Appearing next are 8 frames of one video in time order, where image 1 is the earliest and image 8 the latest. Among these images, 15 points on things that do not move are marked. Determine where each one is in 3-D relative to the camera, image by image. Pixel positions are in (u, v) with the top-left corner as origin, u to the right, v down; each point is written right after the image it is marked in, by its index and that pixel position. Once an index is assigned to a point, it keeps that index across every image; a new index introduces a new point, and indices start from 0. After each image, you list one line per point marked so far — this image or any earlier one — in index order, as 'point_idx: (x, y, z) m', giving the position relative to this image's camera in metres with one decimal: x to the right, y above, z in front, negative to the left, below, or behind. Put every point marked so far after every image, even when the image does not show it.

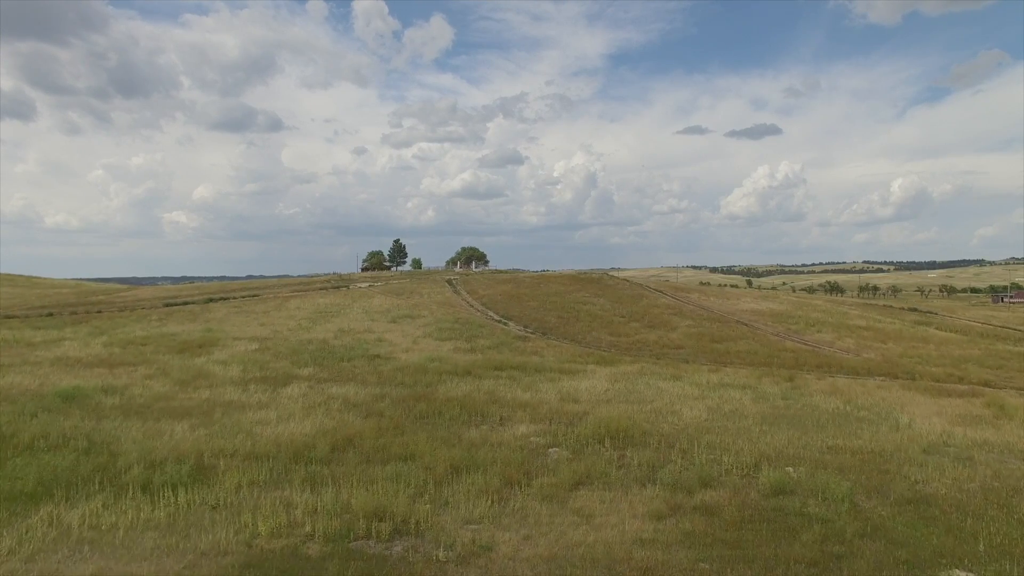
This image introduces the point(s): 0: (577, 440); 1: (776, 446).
0: (+1.5, -3.5, +14.4) m
1: (+5.8, -3.5, +13.7) m
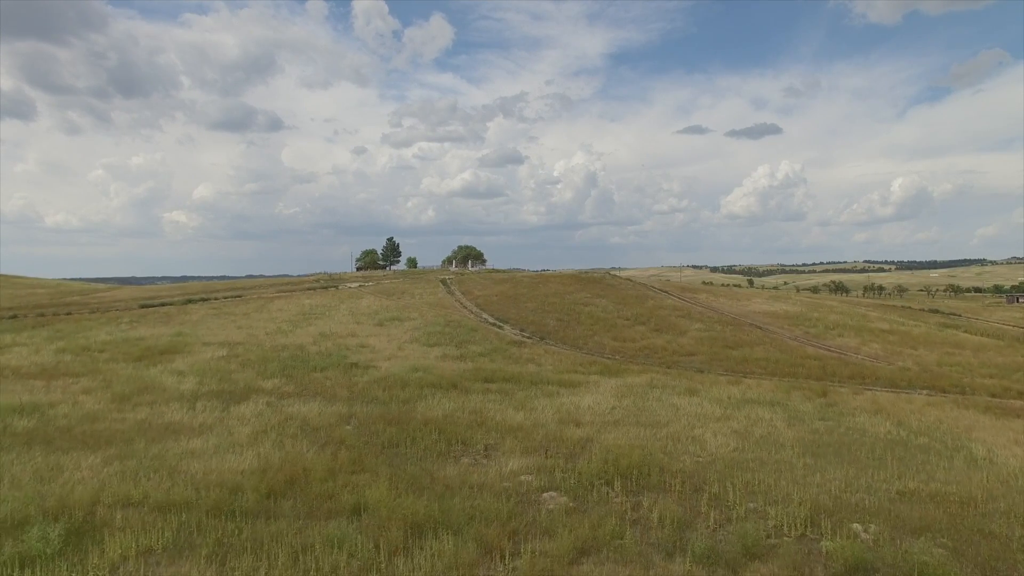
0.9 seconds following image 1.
0: (+1.2, -3.6, +11.5) m
1: (+5.5, -3.5, +10.8) m
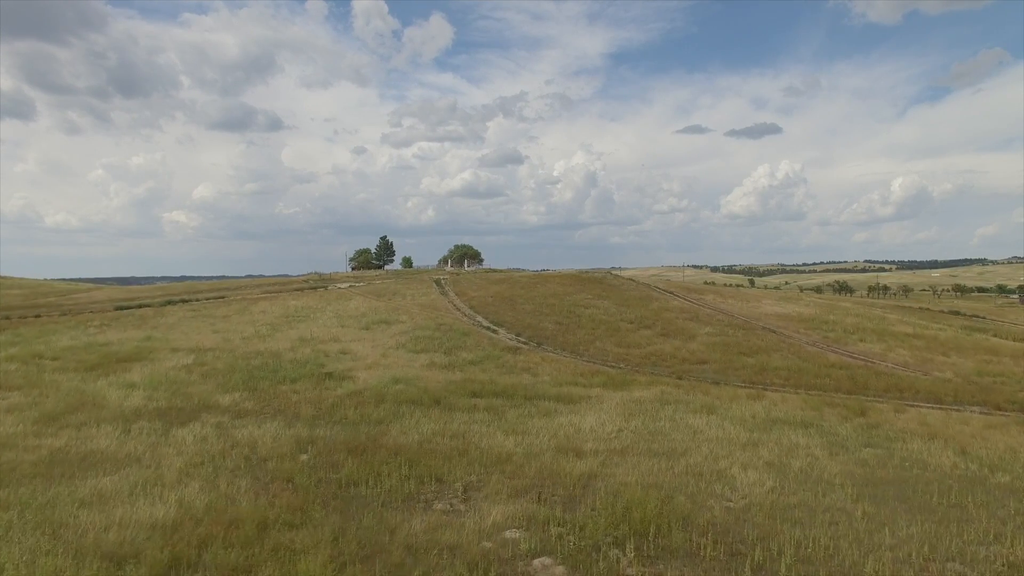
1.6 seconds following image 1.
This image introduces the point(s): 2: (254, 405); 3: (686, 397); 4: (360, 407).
0: (+1.0, -3.6, +8.9) m
1: (+5.3, -3.6, +8.2) m
2: (-7.6, -3.4, +18.2) m
3: (+5.4, -3.4, +19.4) m
4: (-4.3, -3.4, +17.8) m
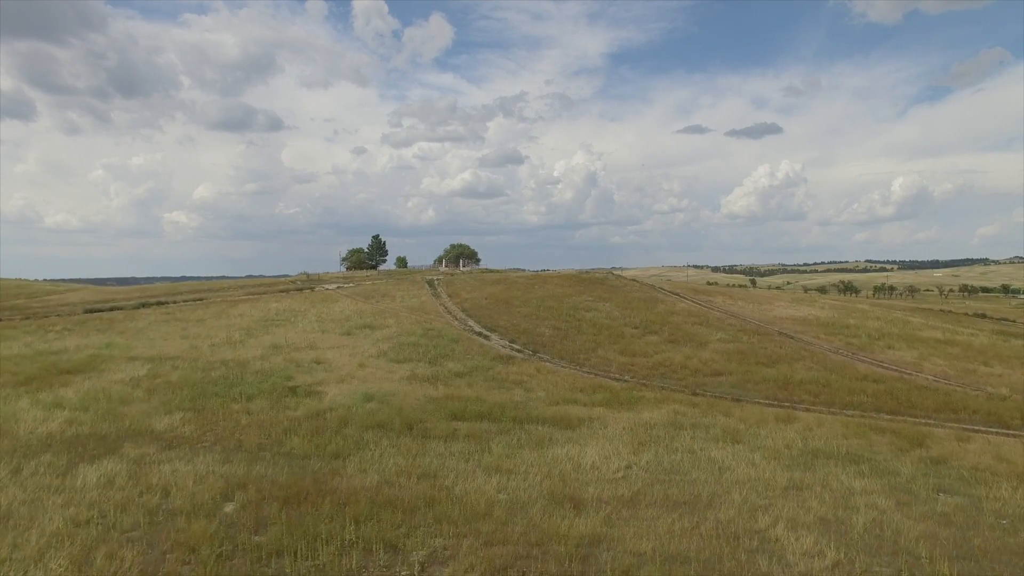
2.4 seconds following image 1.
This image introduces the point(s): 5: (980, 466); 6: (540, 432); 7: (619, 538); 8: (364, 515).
0: (+0.6, -3.7, +6.0) m
1: (+4.9, -3.6, +5.3) m
2: (-7.9, -3.5, +15.4) m
3: (+5.1, -3.5, +16.5) m
4: (-4.7, -3.5, +15.0) m
5: (+9.1, -3.5, +12.2) m
6: (+0.7, -3.5, +15.3) m
7: (+1.6, -3.7, +9.2) m
8: (-2.4, -3.6, +10.0) m
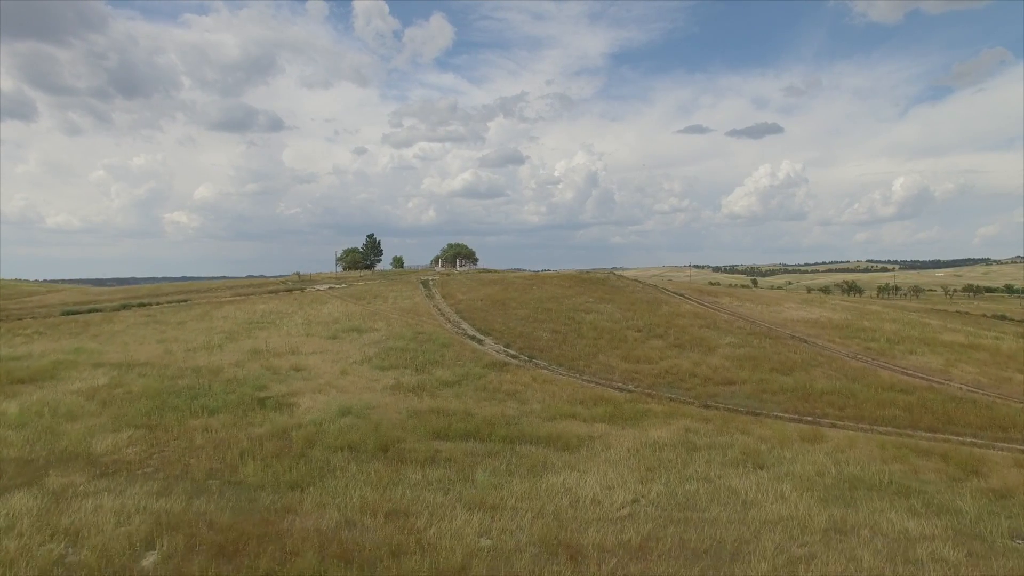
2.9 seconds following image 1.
0: (+0.4, -3.7, +4.1) m
1: (+4.7, -3.7, +3.4) m
2: (-8.1, -3.6, +13.5) m
3: (+4.9, -3.5, +14.6) m
4: (-4.9, -3.5, +13.0) m
5: (+8.9, -3.5, +10.3) m
6: (+0.4, -3.6, +13.3) m
7: (+1.4, -3.7, +7.3) m
8: (-2.6, -3.6, +8.1) m
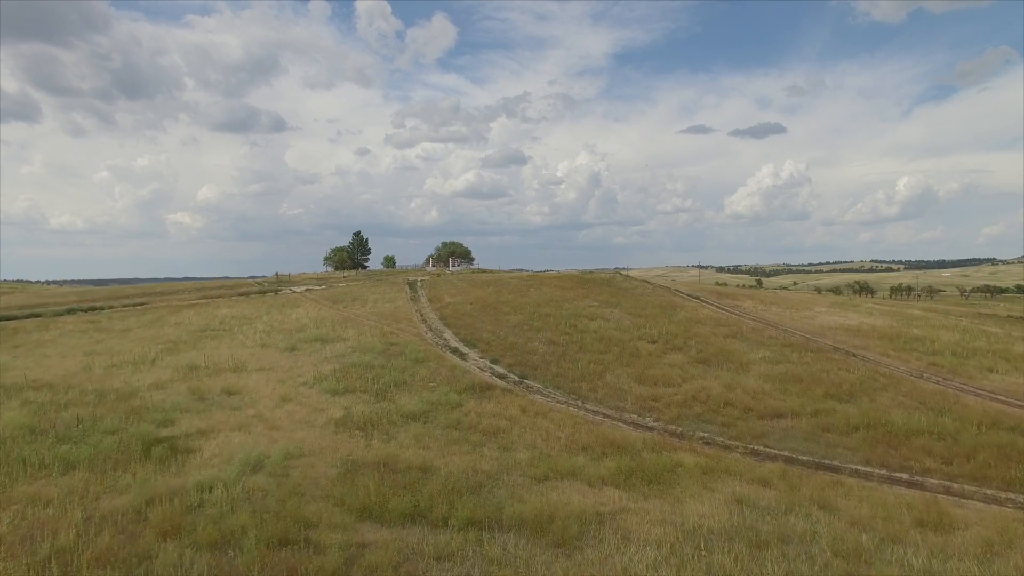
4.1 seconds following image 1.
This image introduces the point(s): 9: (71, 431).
0: (-0.1, -3.8, -0.8) m
1: (+4.2, -3.8, -1.5) m
2: (-8.6, -3.7, +8.6) m
3: (+4.4, -3.6, +9.7) m
4: (-5.4, -3.6, +8.2) m
5: (+8.4, -3.6, +5.3) m
6: (-0.1, -3.7, +8.4) m
7: (+0.8, -3.8, +2.4) m
8: (-3.1, -3.7, +3.2) m
9: (-10.4, -3.4, +14.8) m
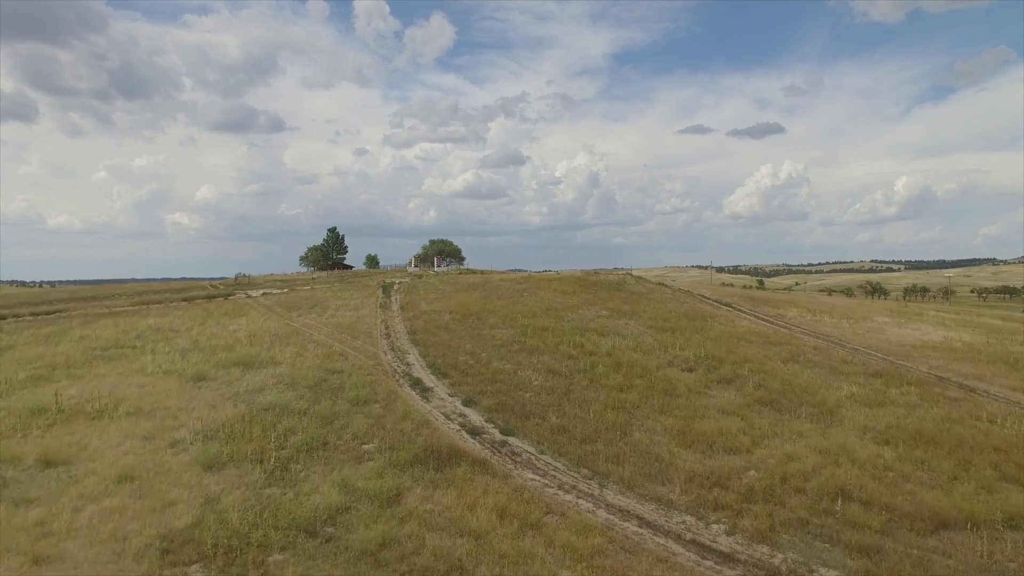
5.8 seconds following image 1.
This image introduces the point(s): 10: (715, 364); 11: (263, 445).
0: (-0.6, -4.1, -7.8) m
1: (+3.7, -4.0, -8.5) m
2: (-9.1, -3.9, +1.6) m
3: (+3.9, -3.8, +2.6) m
4: (-5.8, -3.9, +1.1) m
5: (+8.0, -3.9, -1.7) m
6: (-0.5, -3.9, +1.4) m
7: (+0.4, -4.0, -4.6) m
8: (-3.6, -4.0, -3.9) m
9: (-10.9, -3.6, +7.7) m
10: (+6.3, -2.2, +19.6) m
11: (-5.3, -3.3, +13.5) m
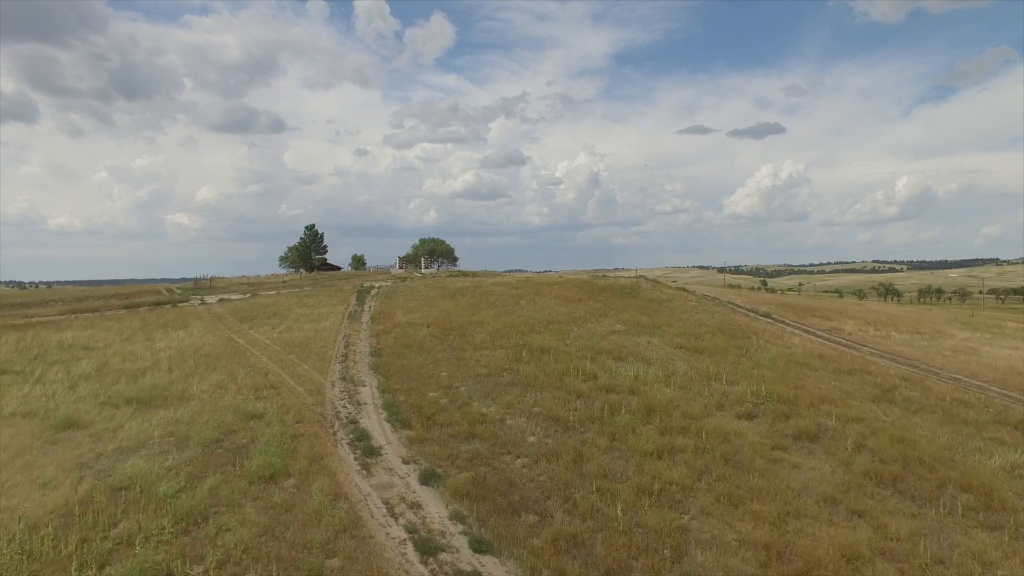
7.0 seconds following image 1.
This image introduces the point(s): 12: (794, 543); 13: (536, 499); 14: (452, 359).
0: (-0.9, -4.3, -13.5) m
1: (+3.4, -4.3, -14.2) m
2: (-9.4, -4.2, -4.1) m
3: (+3.6, -4.1, -3.0) m
4: (-6.2, -4.1, -4.5) m
5: (+7.6, -4.1, -7.3) m
6: (-0.8, -4.2, -4.2) m
7: (+0.1, -4.3, -10.3) m
8: (-3.9, -4.2, -9.5) m
9: (-11.2, -3.9, +2.1) m
10: (+6.0, -2.5, +14.0) m
11: (-5.6, -3.6, +7.9) m
12: (+3.8, -3.3, +8.5) m
13: (+0.4, -3.1, +10.2) m
14: (-1.8, -2.1, +19.2) m
